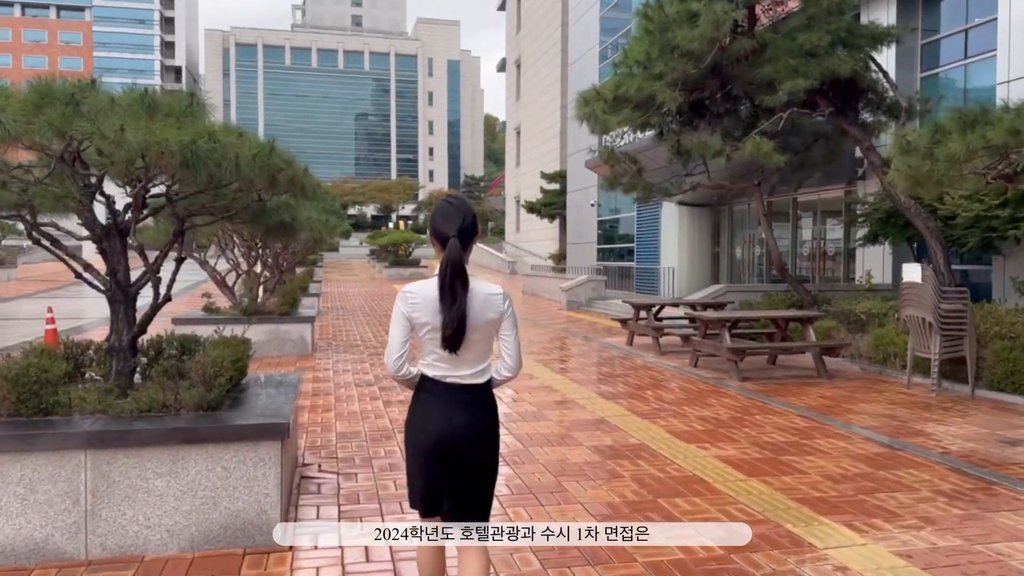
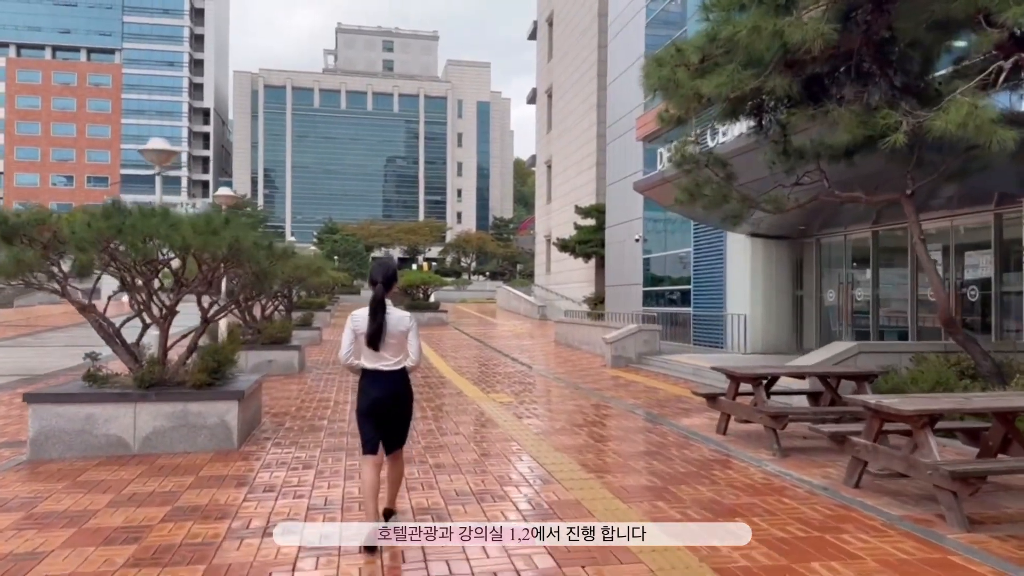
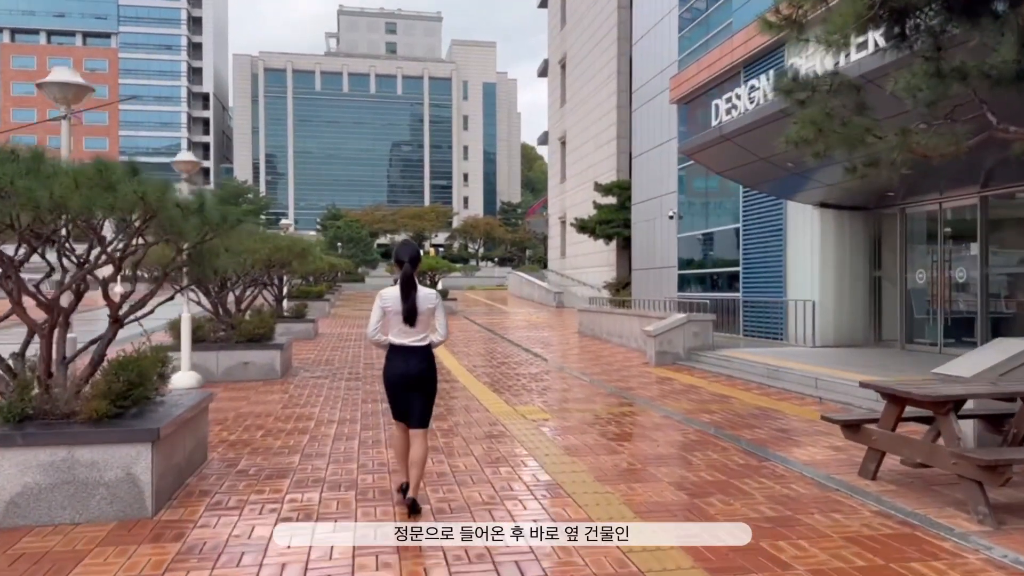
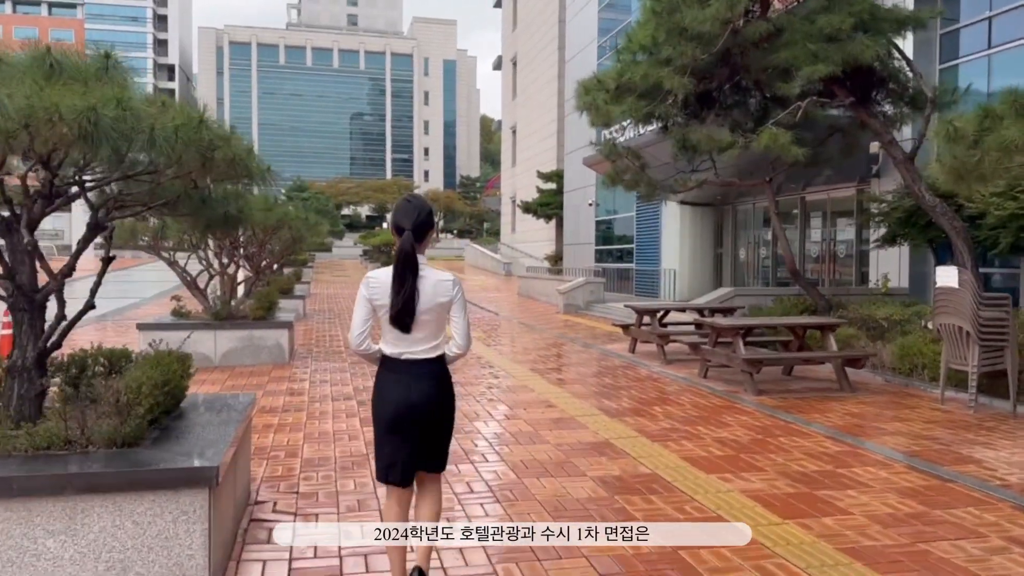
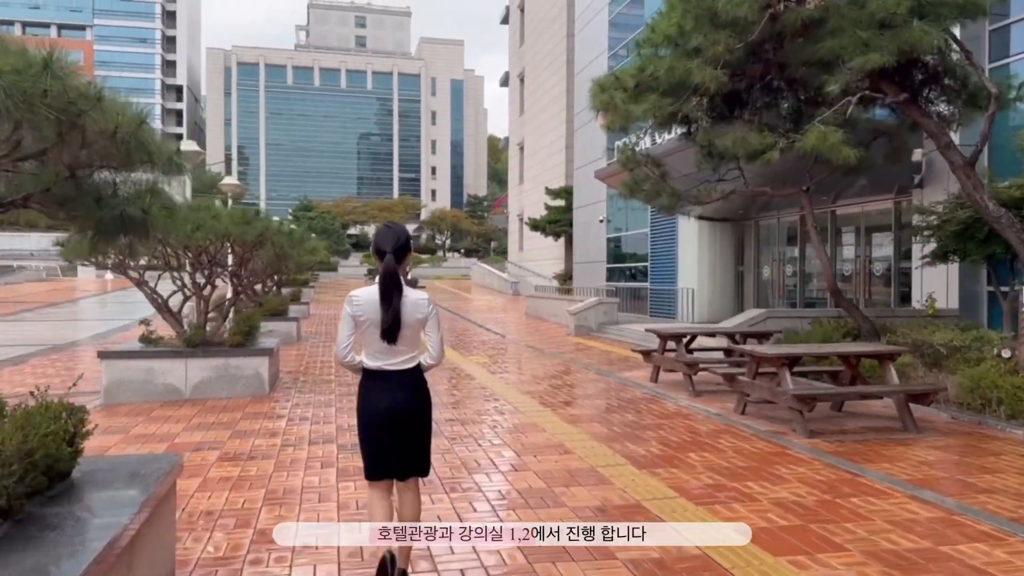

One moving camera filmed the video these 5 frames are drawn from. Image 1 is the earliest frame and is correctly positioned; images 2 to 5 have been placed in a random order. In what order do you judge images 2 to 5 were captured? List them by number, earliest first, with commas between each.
4, 5, 2, 3
